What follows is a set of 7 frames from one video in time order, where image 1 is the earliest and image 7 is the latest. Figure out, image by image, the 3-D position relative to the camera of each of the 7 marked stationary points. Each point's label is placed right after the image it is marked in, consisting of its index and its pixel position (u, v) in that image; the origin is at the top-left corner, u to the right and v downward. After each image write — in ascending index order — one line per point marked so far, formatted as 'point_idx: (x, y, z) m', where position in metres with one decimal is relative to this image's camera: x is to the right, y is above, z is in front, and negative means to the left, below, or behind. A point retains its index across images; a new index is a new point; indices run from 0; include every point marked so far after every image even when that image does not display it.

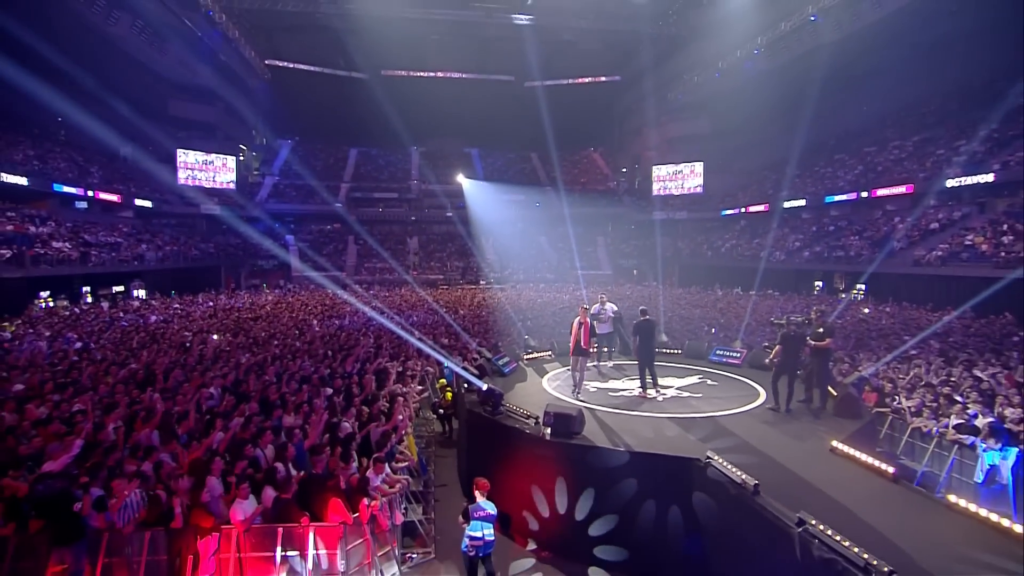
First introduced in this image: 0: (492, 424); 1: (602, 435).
0: (-0.3, -1.6, +6.4) m
1: (+1.0, -1.6, +6.0) m
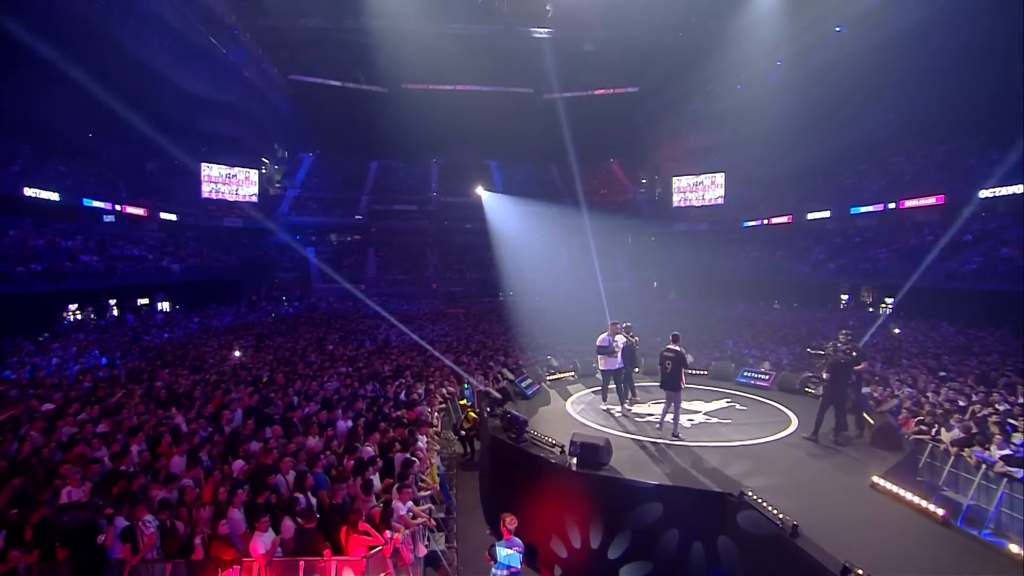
0: (0.0, -1.9, +6.3) m
1: (+1.3, -1.9, +5.8) m
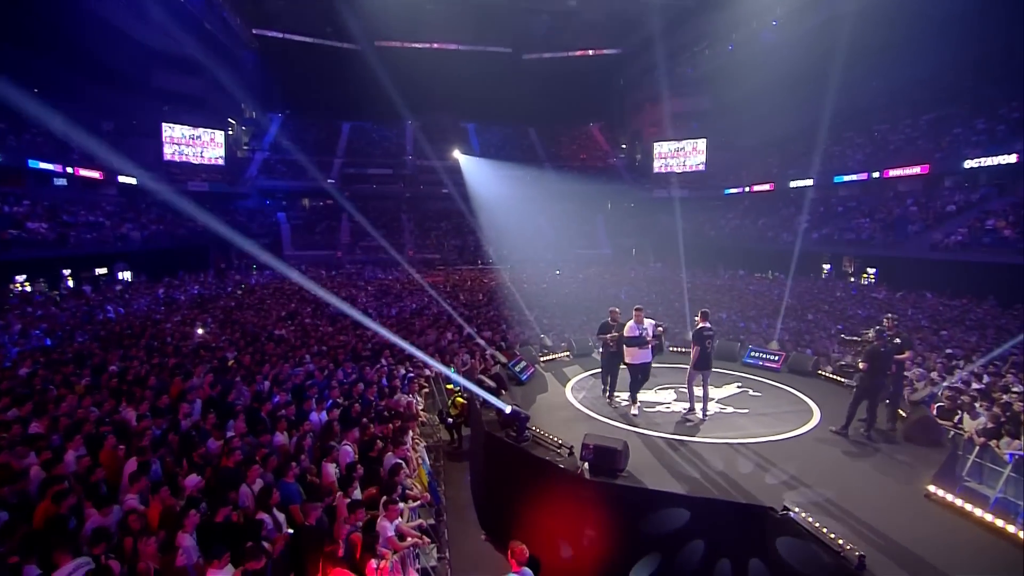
0: (0.0, -1.7, +5.5) m
1: (+1.3, -1.7, +5.1) m
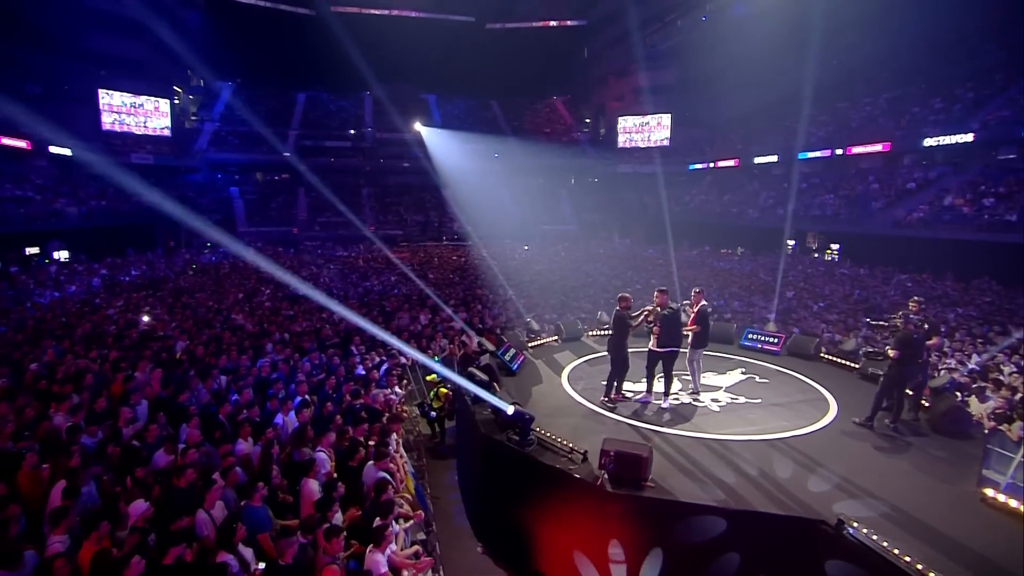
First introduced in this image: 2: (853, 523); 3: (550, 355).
0: (+0.1, -1.6, +4.9) m
1: (+1.4, -1.5, +4.5) m
2: (+2.3, -1.6, +3.7) m
3: (+0.6, -1.0, +8.4) m
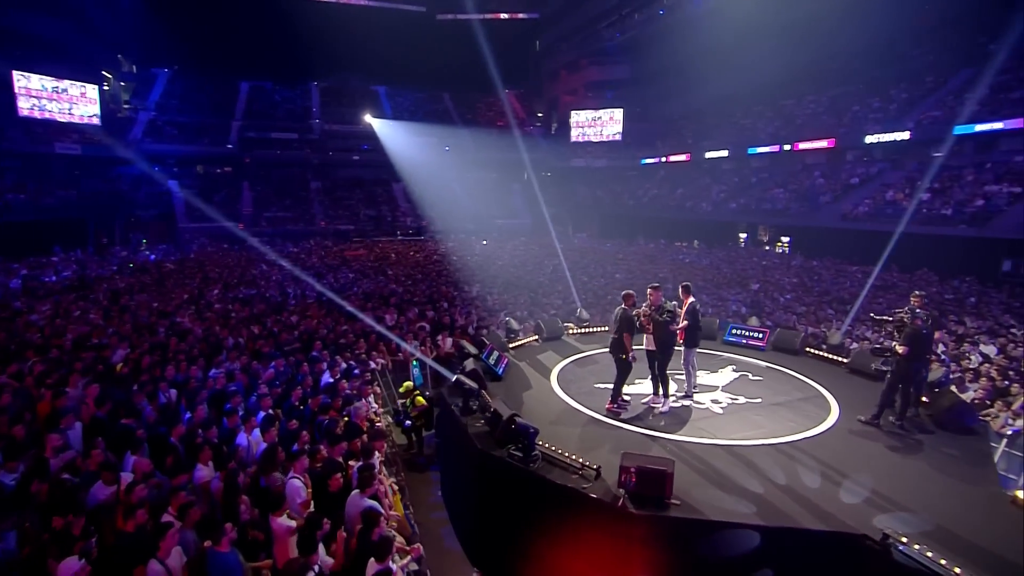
0: (+0.1, -1.6, +4.4) m
1: (+1.5, -1.5, +4.1) m
2: (+2.5, -1.6, +3.4) m
3: (+0.3, -1.0, +7.9) m
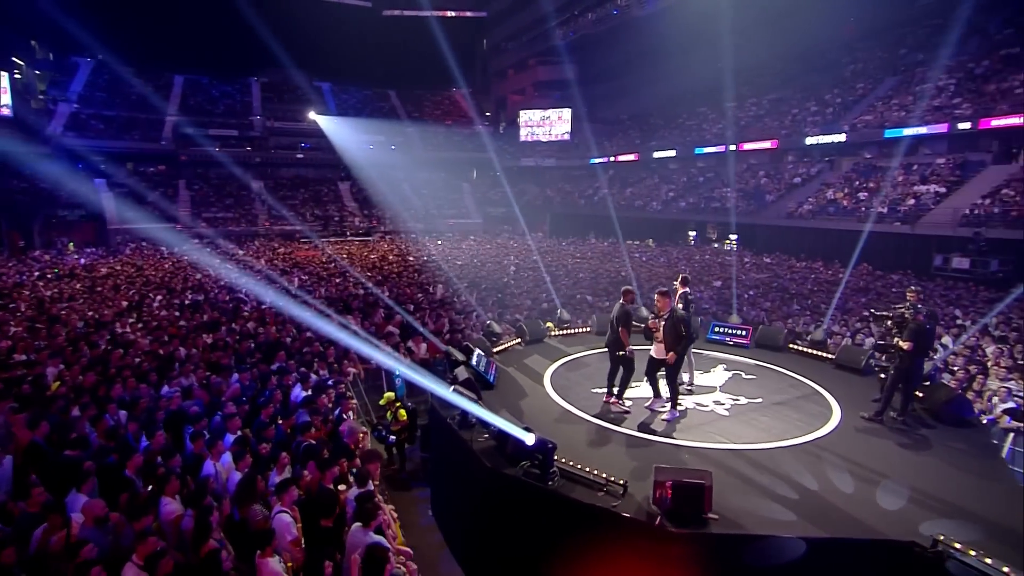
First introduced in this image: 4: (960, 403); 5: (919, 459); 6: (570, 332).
0: (+0.2, -1.6, +4.0) m
1: (+1.6, -1.5, +3.9) m
2: (+2.7, -1.6, +3.3) m
3: (+0.1, -1.0, +7.6) m
4: (+4.5, -1.2, +5.4) m
5: (+3.5, -1.5, +4.7) m
6: (+1.0, -0.7, +9.1) m
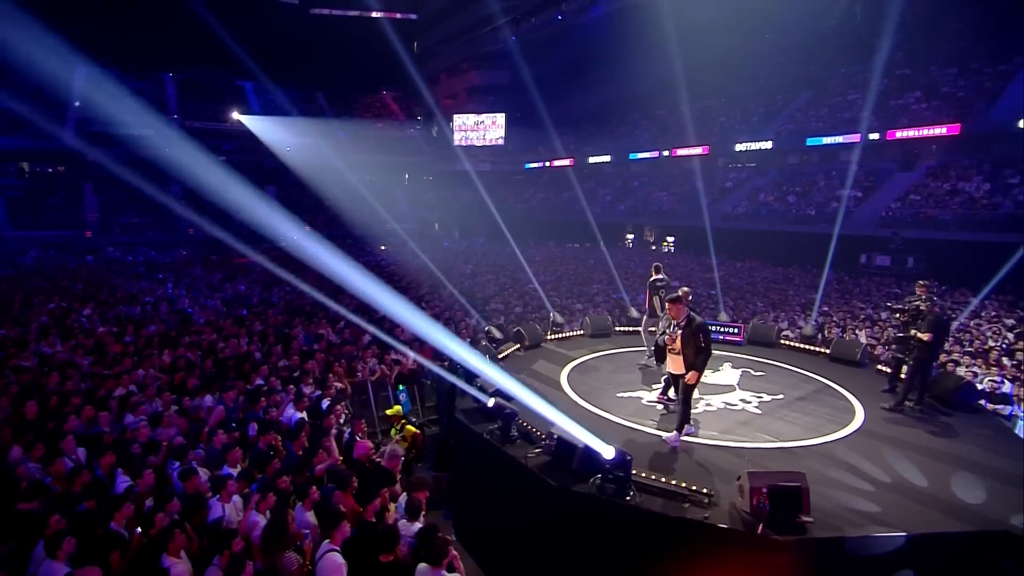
0: (+0.8, -1.6, +3.8) m
1: (+2.1, -1.5, +3.8) m
2: (+3.3, -1.5, +3.4) m
3: (+0.2, -1.1, +7.3) m
4: (+4.8, -1.1, +5.7) m
5: (+3.9, -1.4, +4.8) m
6: (+0.8, -0.8, +8.8) m
